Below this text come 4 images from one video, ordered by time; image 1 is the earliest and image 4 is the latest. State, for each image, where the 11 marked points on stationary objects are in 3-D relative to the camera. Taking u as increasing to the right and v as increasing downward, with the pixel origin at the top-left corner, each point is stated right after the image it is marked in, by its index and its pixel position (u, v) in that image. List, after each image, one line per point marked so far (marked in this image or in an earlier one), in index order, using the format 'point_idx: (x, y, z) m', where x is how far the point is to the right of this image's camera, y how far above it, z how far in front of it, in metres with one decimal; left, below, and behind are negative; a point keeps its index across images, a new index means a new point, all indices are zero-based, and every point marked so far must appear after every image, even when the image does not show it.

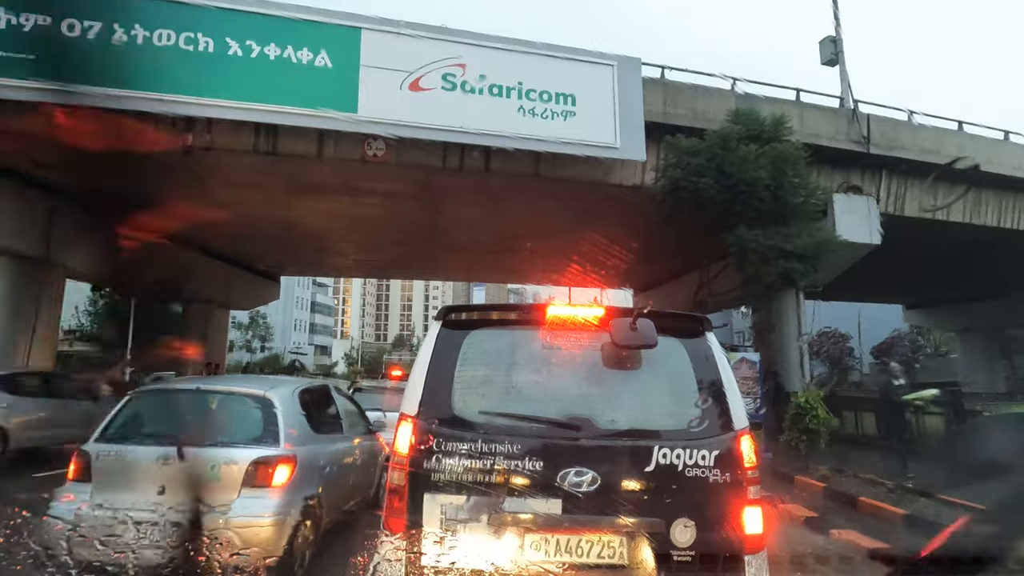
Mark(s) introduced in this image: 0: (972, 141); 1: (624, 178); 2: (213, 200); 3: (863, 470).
0: (+11.4, +3.6, +17.6) m
1: (+2.3, +2.2, +14.5) m
2: (-6.7, +2.0, +15.9) m
3: (+5.2, -2.7, +10.4) m
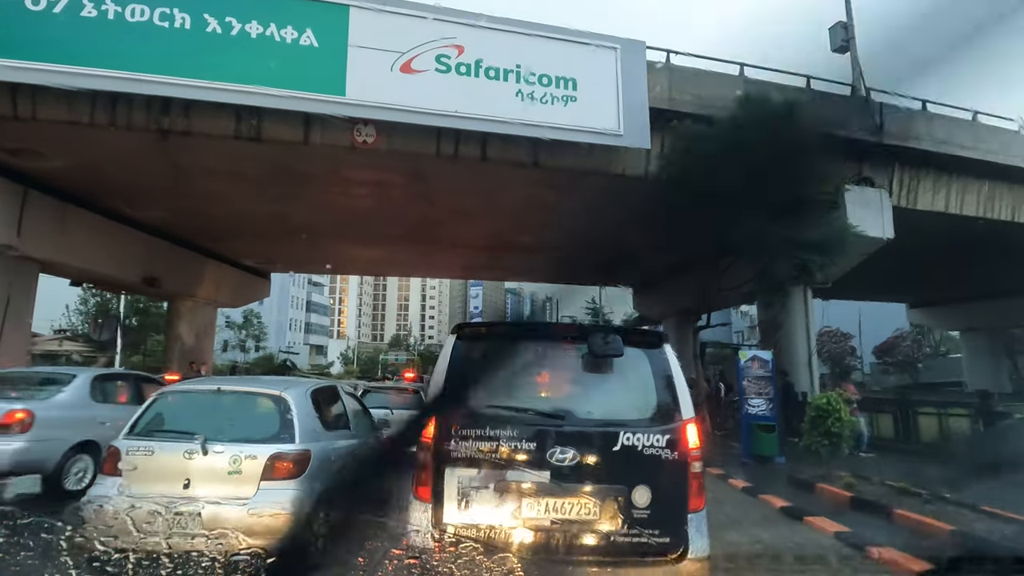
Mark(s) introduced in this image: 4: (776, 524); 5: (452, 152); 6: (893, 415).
0: (+11.3, +3.7, +16.9) m
1: (+2.2, +2.3, +13.8) m
2: (-6.7, +2.1, +15.1) m
3: (+5.2, -2.6, +9.7) m
4: (+2.9, -2.6, +7.8) m
5: (-1.1, +2.5, +13.0) m
6: (+6.8, -2.3, +12.6) m
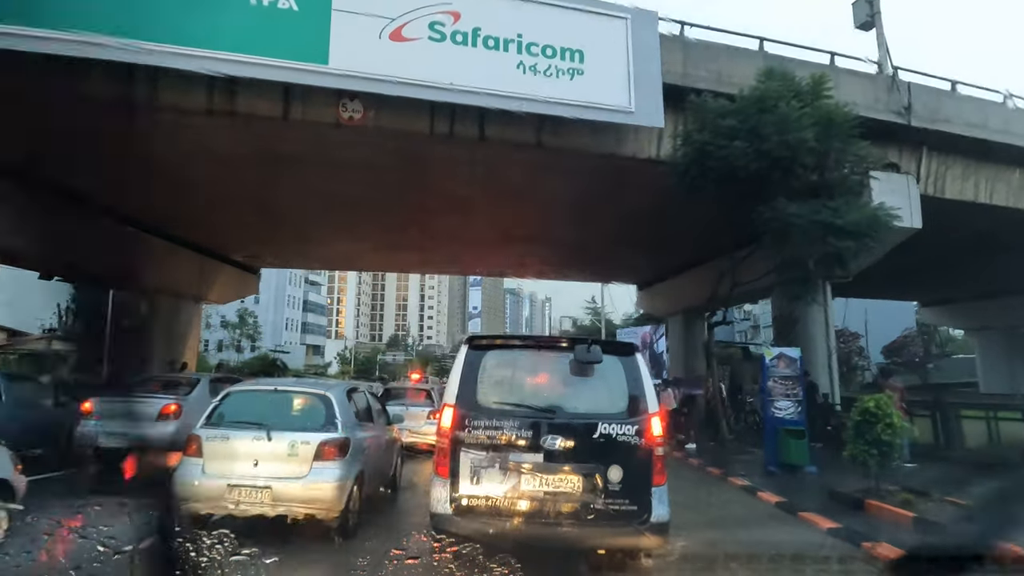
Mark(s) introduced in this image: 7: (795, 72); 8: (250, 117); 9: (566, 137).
0: (+11.3, +3.9, +15.8) m
1: (+2.2, +2.5, +12.7) m
2: (-6.7, +2.2, +14.0) m
3: (+5.2, -2.4, +8.6) m
4: (+2.9, -2.4, +6.7) m
5: (-1.1, +2.6, +11.9) m
6: (+6.8, -2.1, +11.5) m
7: (+4.6, +3.5, +11.6) m
8: (-4.1, +2.7, +11.0) m
9: (+0.9, +2.6, +12.3) m
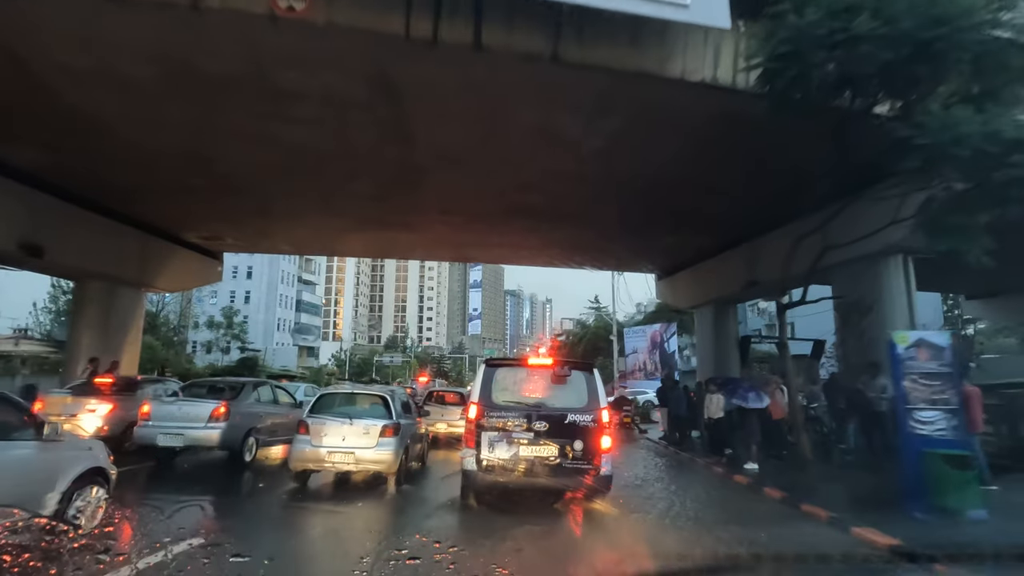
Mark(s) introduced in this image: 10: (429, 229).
0: (+11.4, +4.3, +12.4) m
1: (+2.3, +2.9, +9.3) m
2: (-6.6, +2.6, +10.6) m
3: (+5.3, -2.0, +5.2) m
4: (+3.0, -2.0, +3.3) m
5: (-1.0, +3.0, +8.5) m
6: (+6.9, -1.7, +8.1) m
7: (+4.7, +4.0, +8.2) m
8: (-4.0, +3.1, +7.6) m
9: (+1.0, +3.0, +8.9) m
10: (-2.2, +1.6, +18.5) m
